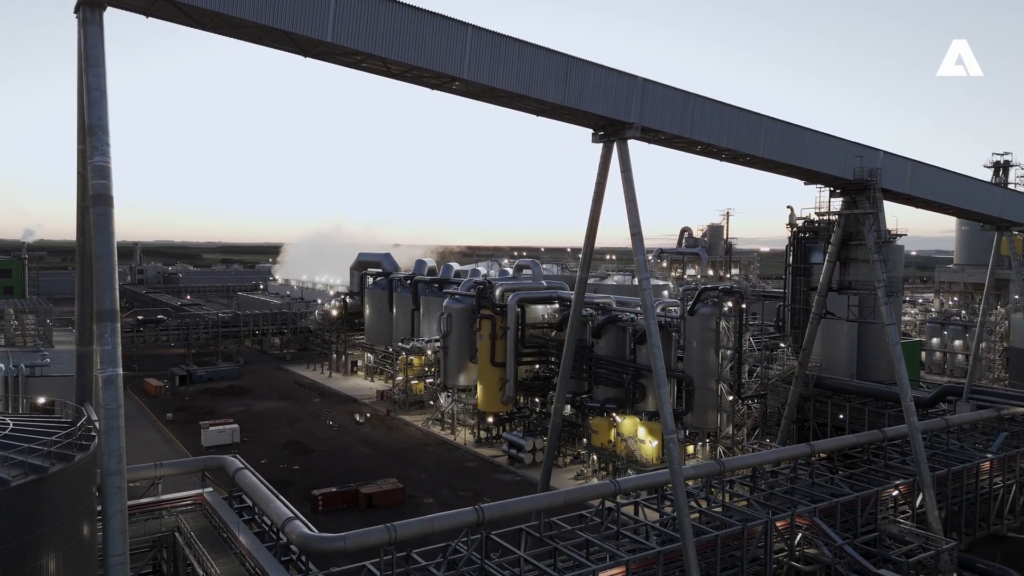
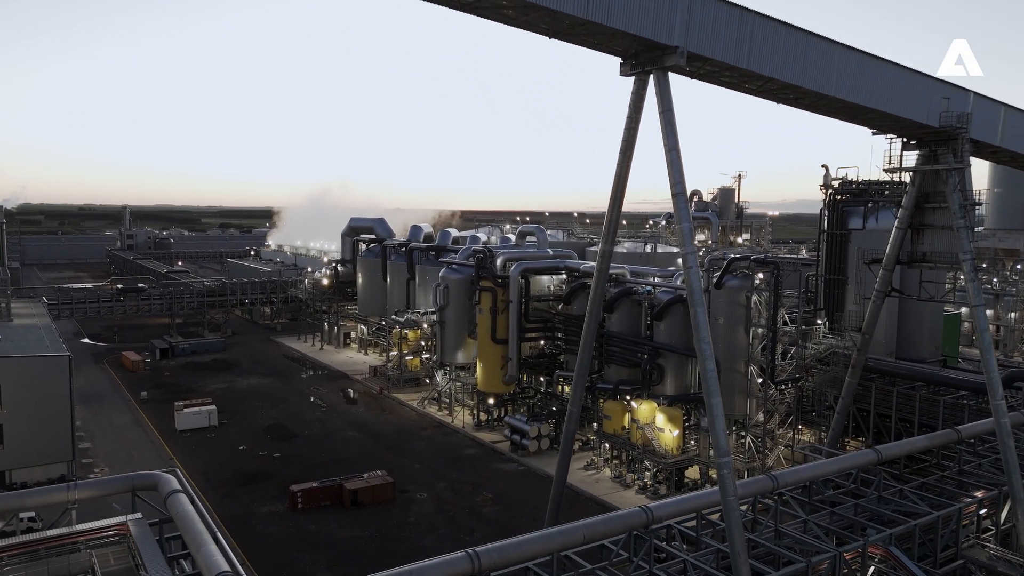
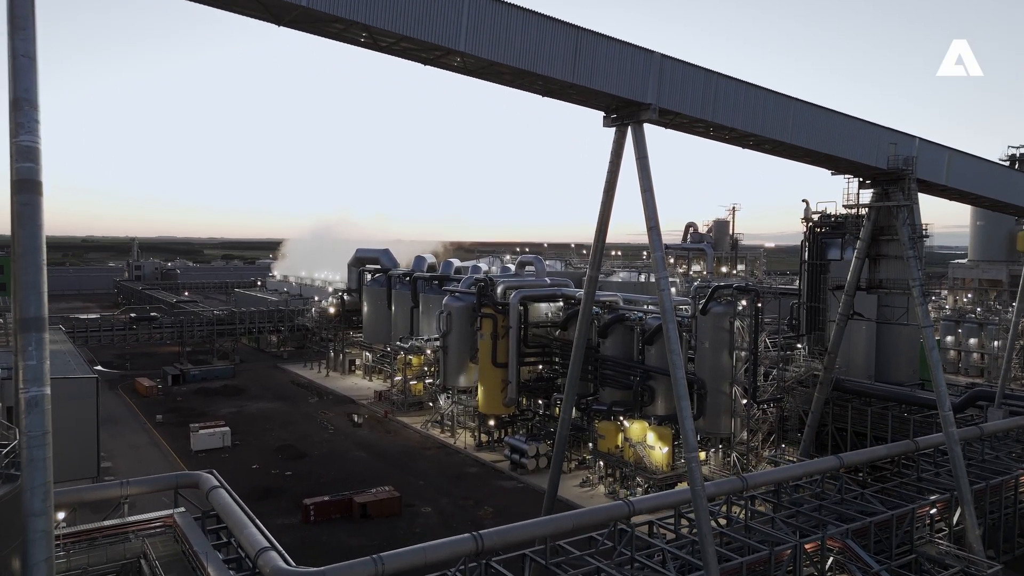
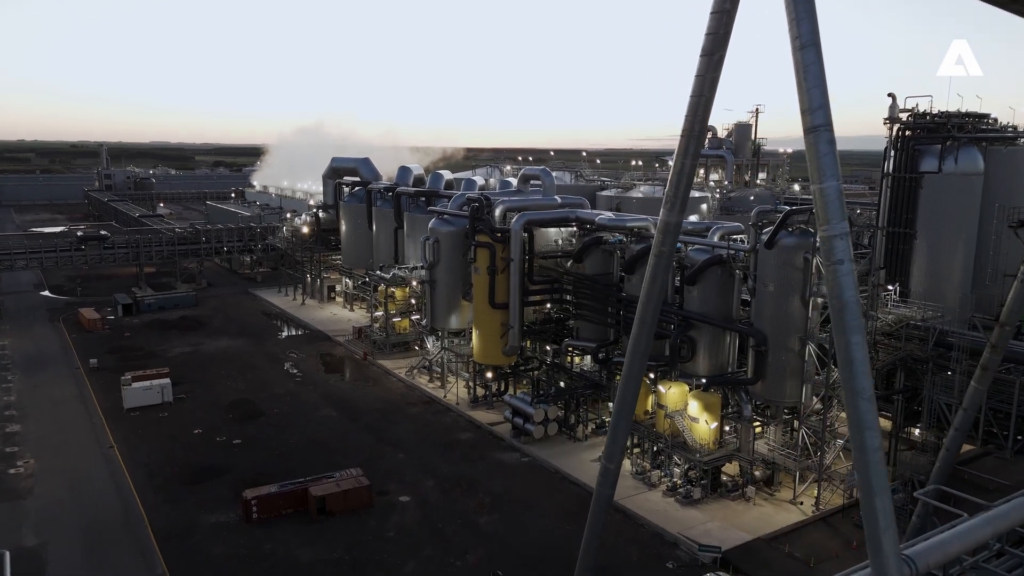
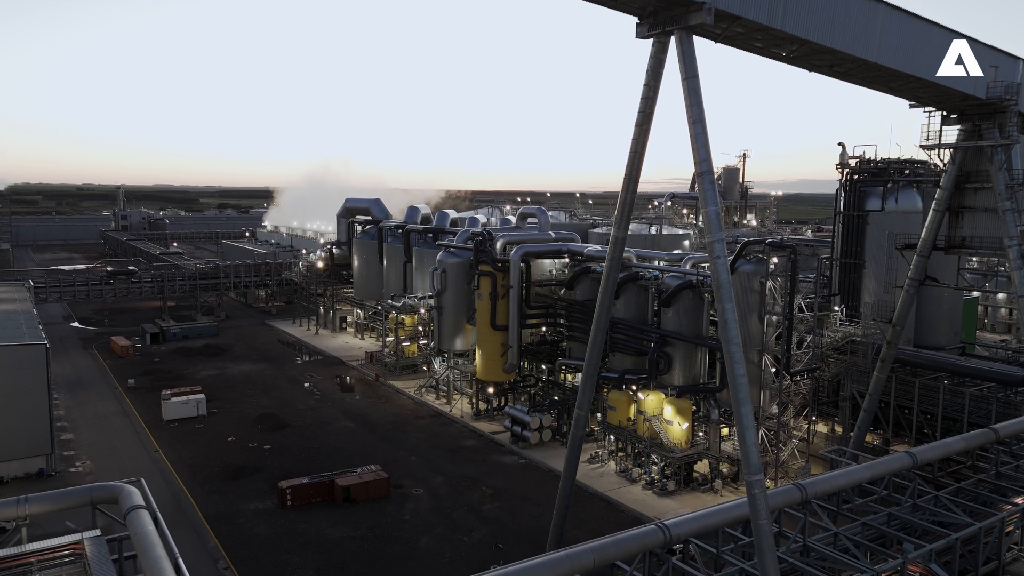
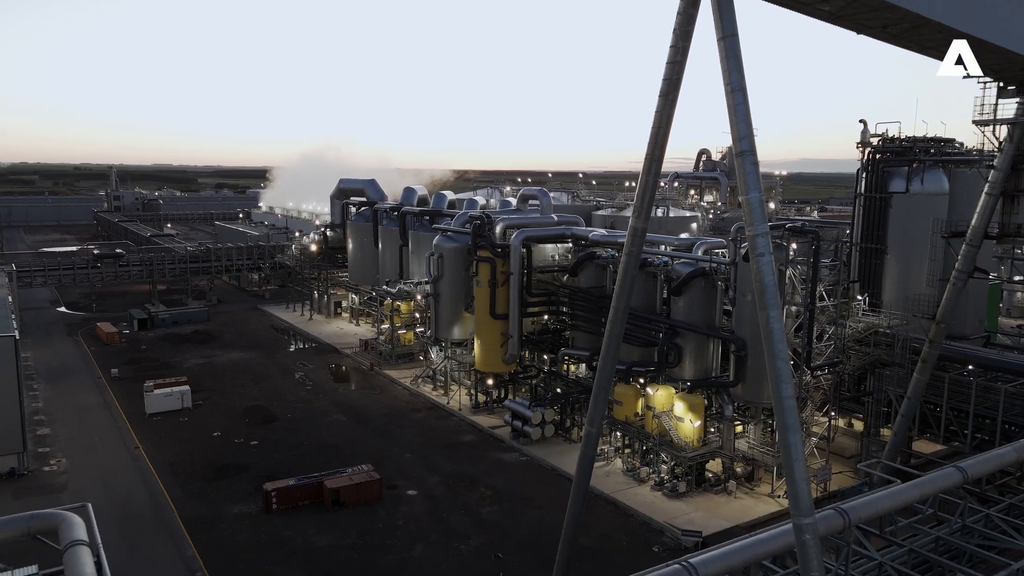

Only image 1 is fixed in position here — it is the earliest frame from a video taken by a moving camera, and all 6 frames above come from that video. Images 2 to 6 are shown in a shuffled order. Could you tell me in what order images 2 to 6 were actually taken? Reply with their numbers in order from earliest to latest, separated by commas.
3, 2, 5, 6, 4
